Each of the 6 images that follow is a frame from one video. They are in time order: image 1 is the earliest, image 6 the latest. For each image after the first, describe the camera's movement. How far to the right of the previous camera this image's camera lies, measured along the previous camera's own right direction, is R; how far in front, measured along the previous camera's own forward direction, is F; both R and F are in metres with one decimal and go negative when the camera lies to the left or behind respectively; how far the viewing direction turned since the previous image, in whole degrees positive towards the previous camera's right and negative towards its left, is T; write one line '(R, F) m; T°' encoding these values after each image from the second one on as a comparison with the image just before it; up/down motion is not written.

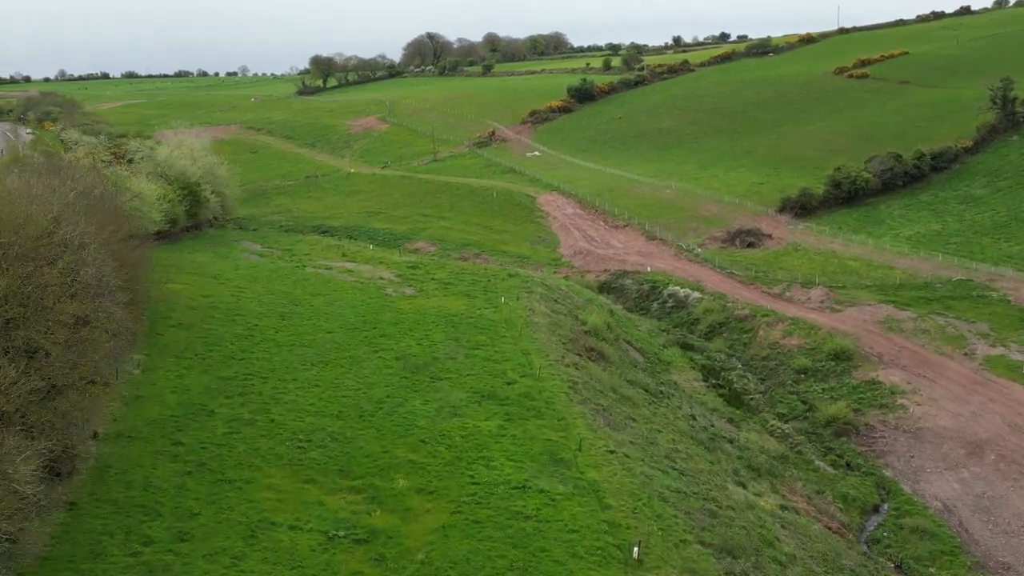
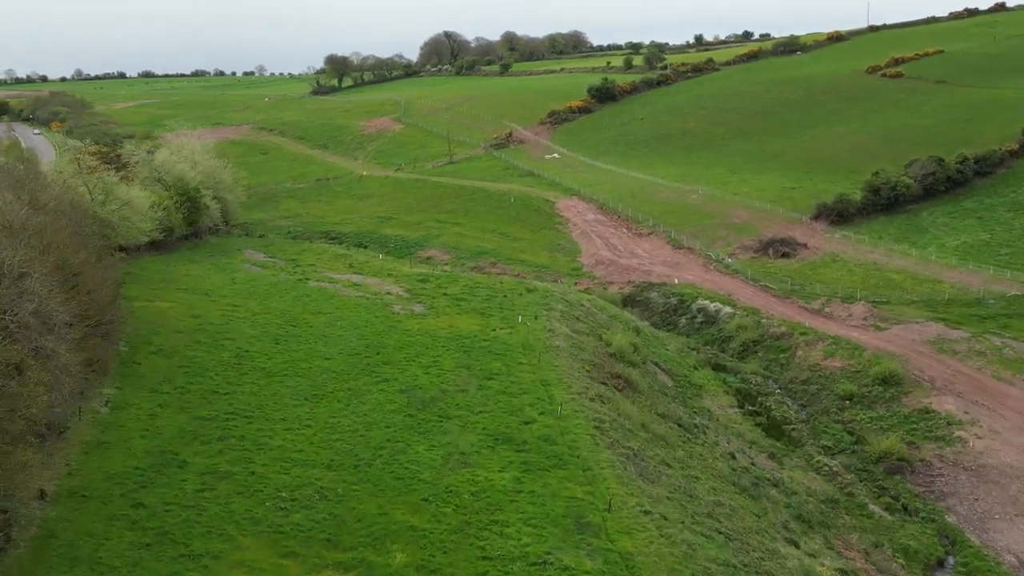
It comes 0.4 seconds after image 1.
(0.0, +3.0) m; -1°
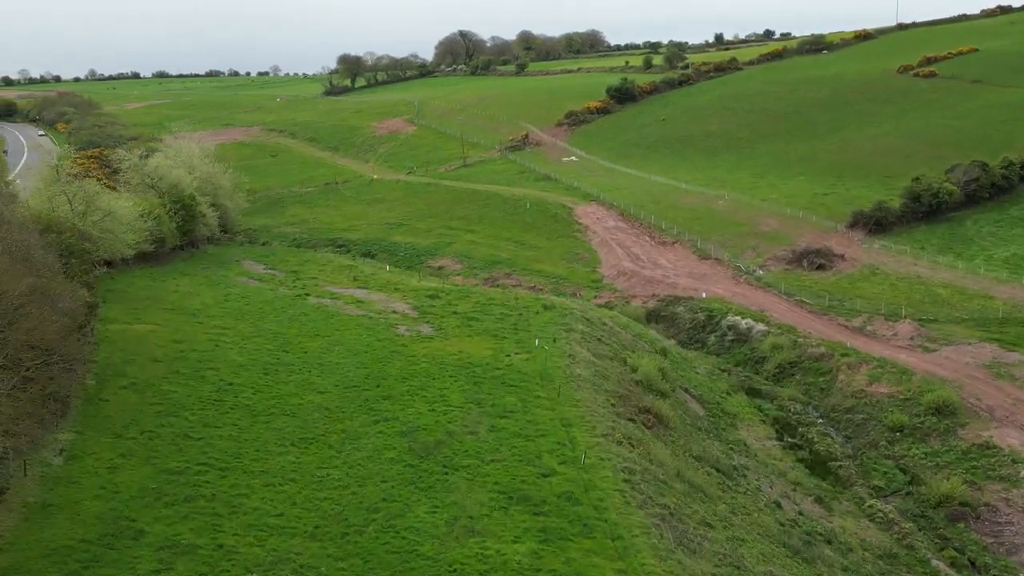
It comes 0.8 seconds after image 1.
(0.0, +3.0) m; -1°
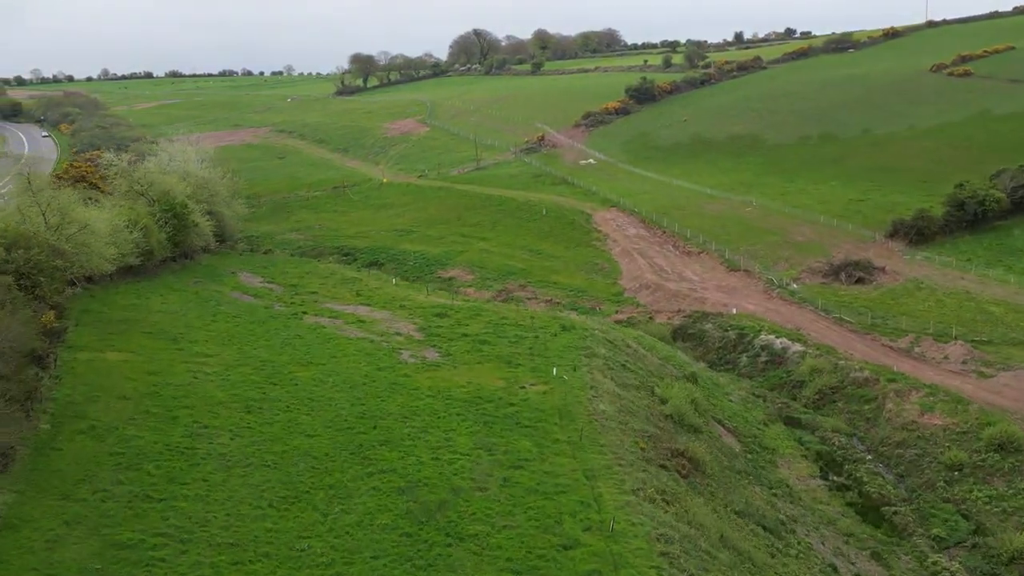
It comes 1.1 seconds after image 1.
(0.0, +3.0) m; -1°
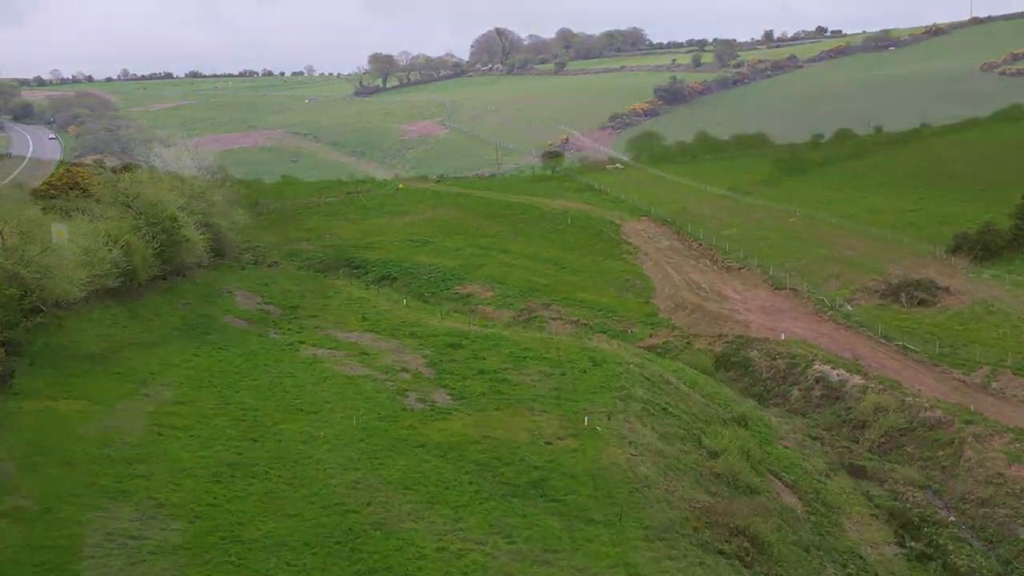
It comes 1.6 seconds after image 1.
(0.0, +3.9) m; -1°
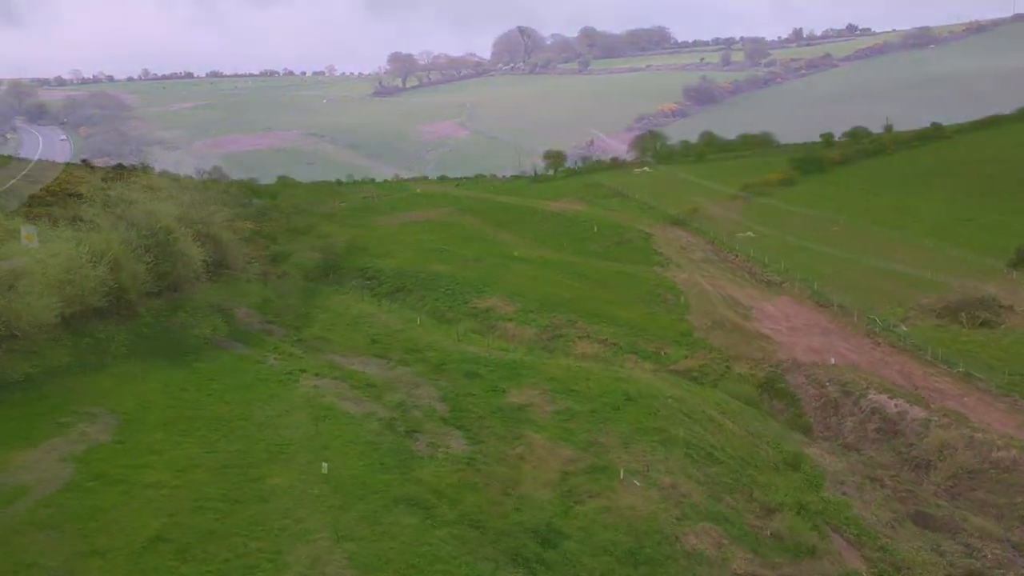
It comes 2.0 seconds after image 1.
(-0.1, +3.0) m; -1°
